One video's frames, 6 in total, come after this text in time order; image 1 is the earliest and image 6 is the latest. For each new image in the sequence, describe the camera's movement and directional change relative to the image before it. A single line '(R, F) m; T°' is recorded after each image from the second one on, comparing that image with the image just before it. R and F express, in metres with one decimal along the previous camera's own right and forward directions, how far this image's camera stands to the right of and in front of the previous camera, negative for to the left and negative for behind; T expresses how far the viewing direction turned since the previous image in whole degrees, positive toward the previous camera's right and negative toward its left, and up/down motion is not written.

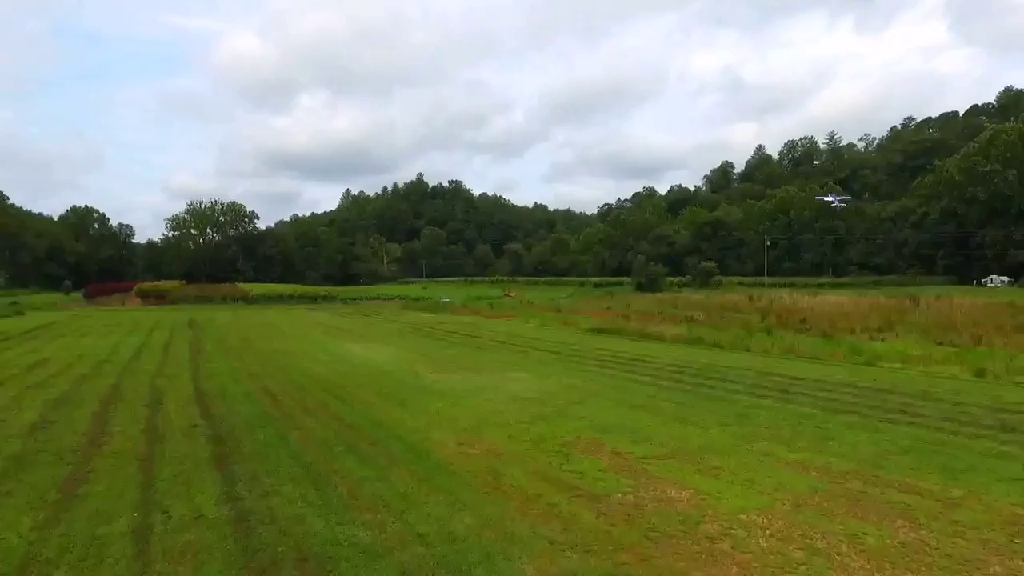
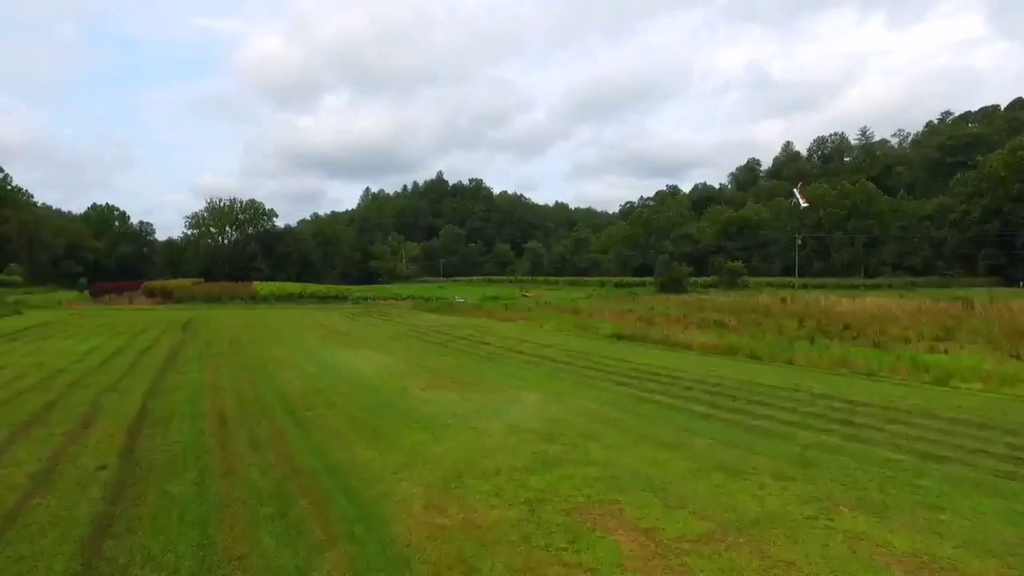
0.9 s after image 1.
(+0.3, +2.3) m; -2°
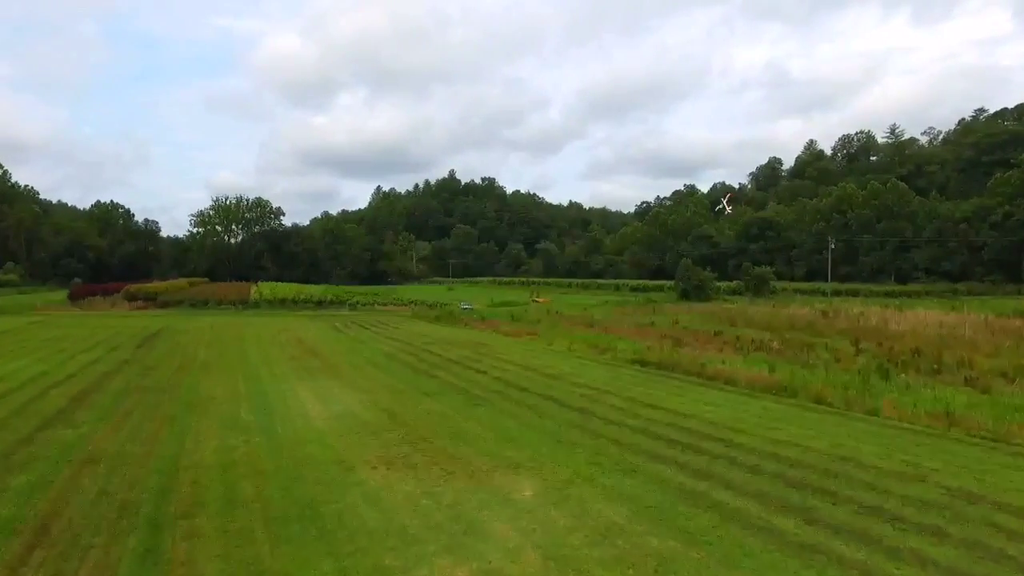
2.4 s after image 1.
(+0.3, +4.0) m; -1°
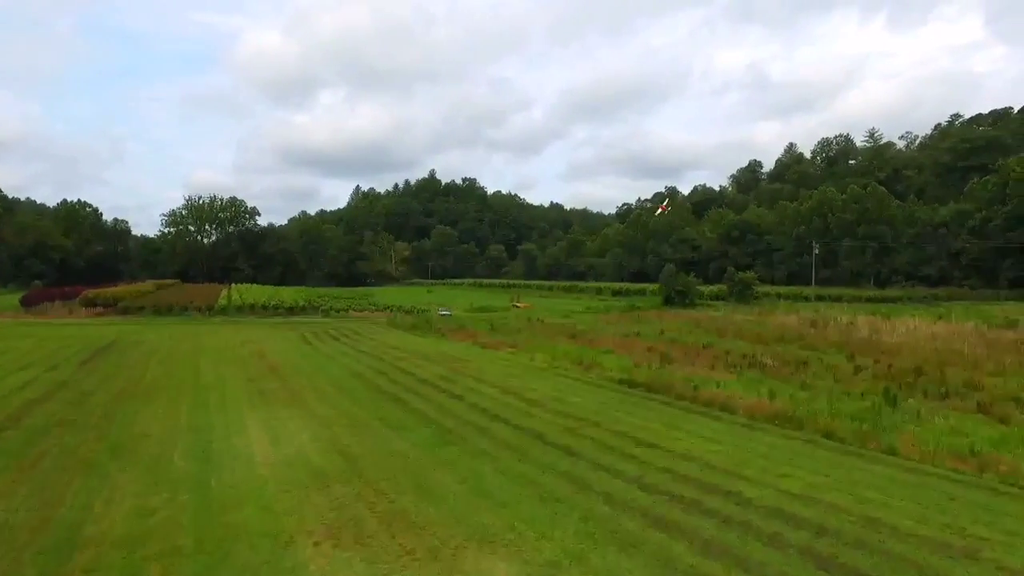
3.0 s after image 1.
(+0.1, +1.6) m; +2°
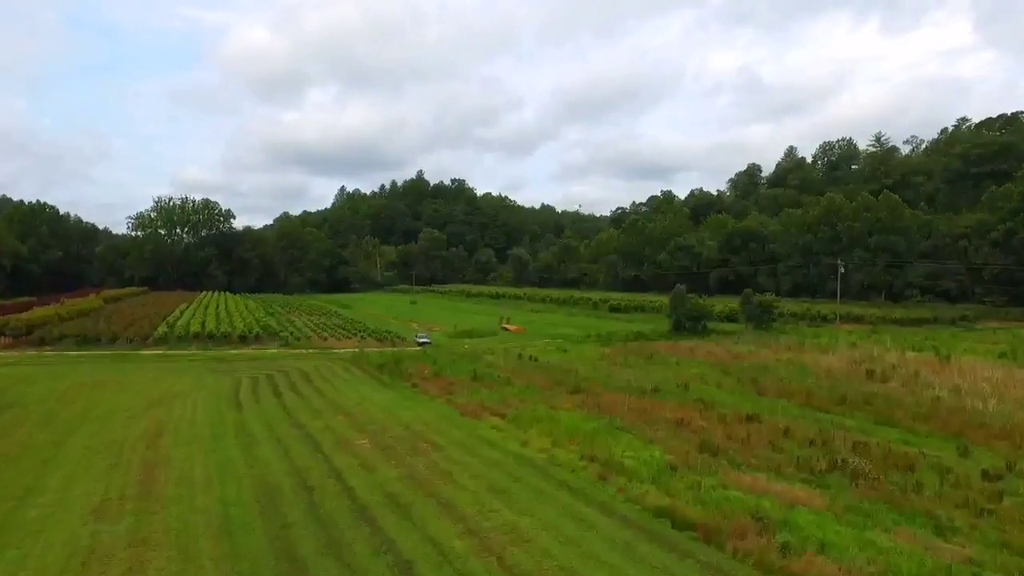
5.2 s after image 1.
(+0.1, +6.7) m; +1°
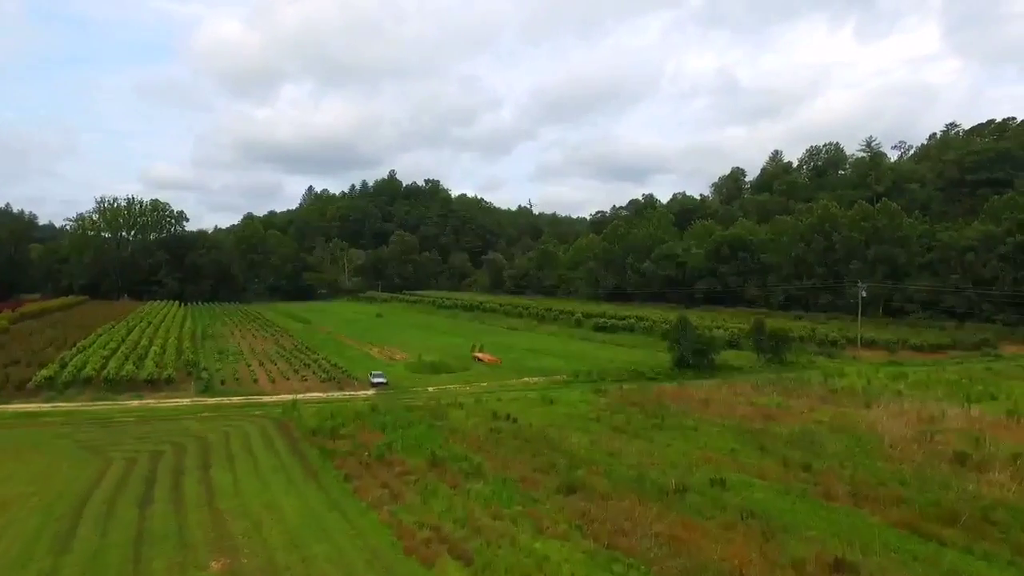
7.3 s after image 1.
(+0.1, +7.6) m; +2°
